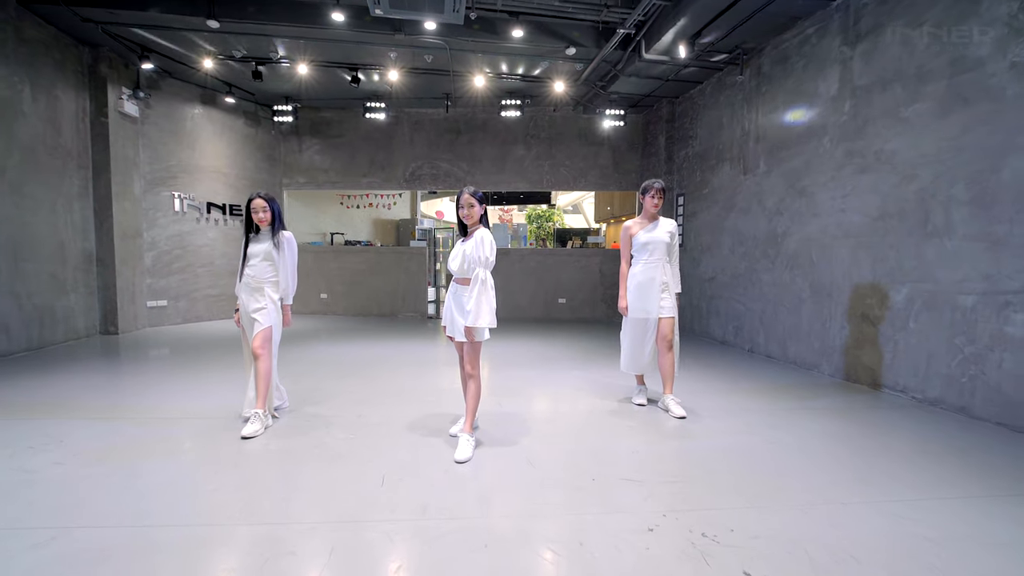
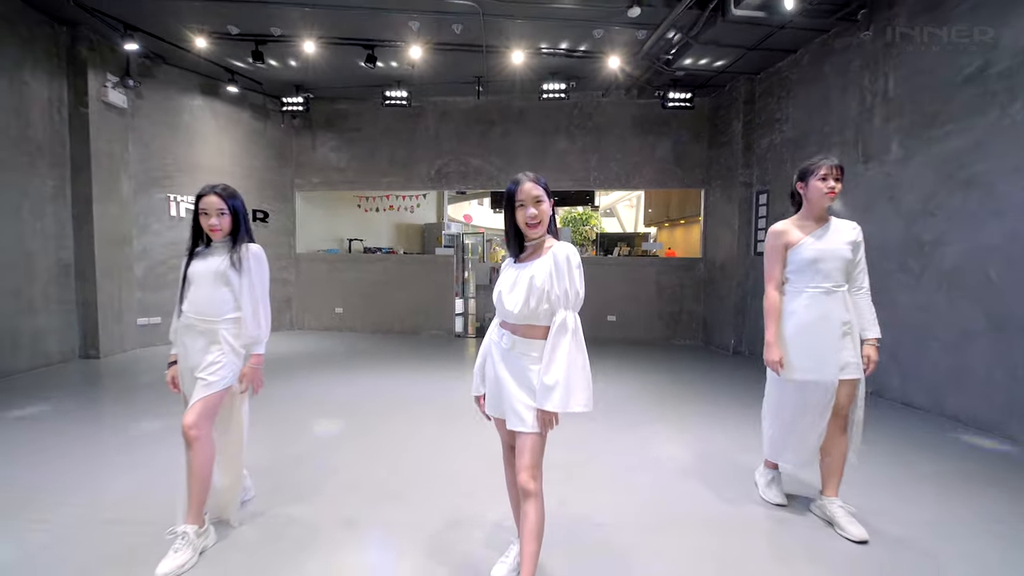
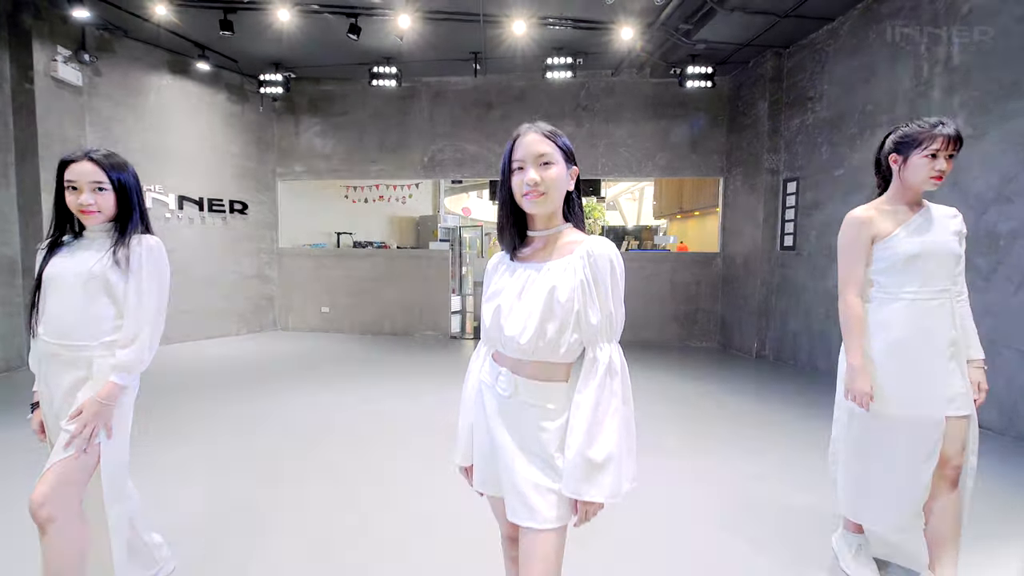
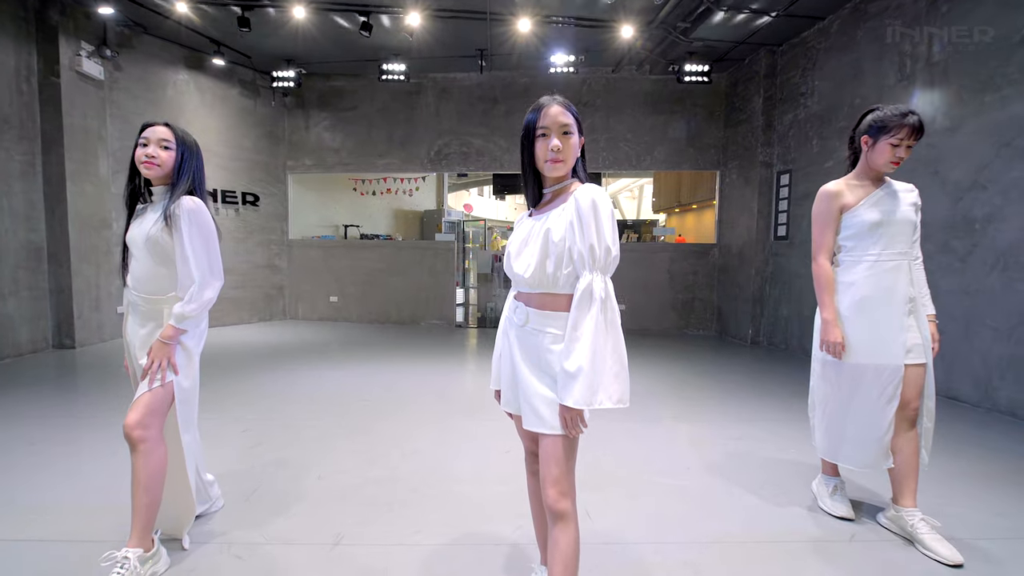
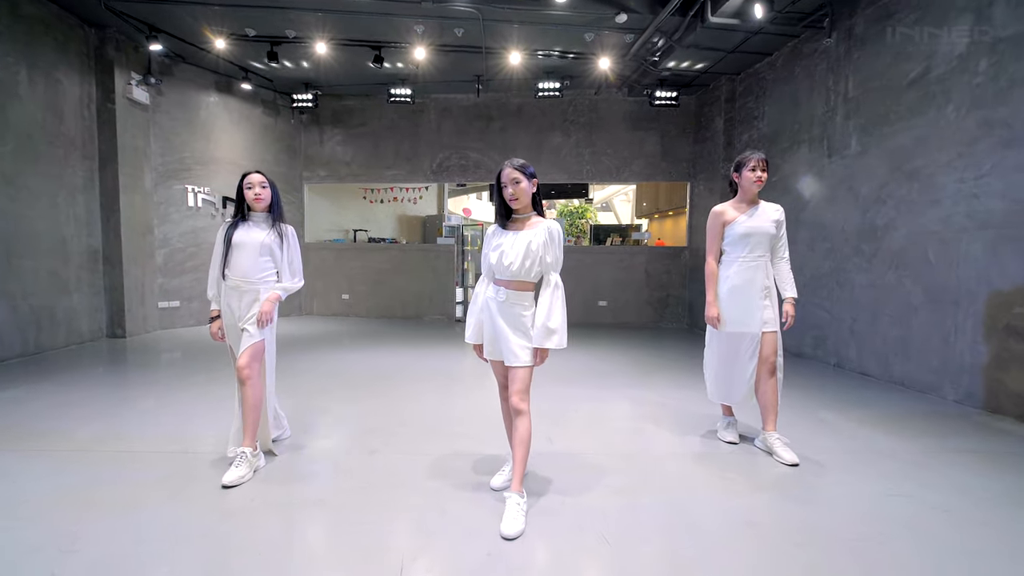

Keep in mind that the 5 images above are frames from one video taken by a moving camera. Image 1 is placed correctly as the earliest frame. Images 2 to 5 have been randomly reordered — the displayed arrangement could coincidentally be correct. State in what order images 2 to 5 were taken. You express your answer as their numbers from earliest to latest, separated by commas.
5, 4, 3, 2
